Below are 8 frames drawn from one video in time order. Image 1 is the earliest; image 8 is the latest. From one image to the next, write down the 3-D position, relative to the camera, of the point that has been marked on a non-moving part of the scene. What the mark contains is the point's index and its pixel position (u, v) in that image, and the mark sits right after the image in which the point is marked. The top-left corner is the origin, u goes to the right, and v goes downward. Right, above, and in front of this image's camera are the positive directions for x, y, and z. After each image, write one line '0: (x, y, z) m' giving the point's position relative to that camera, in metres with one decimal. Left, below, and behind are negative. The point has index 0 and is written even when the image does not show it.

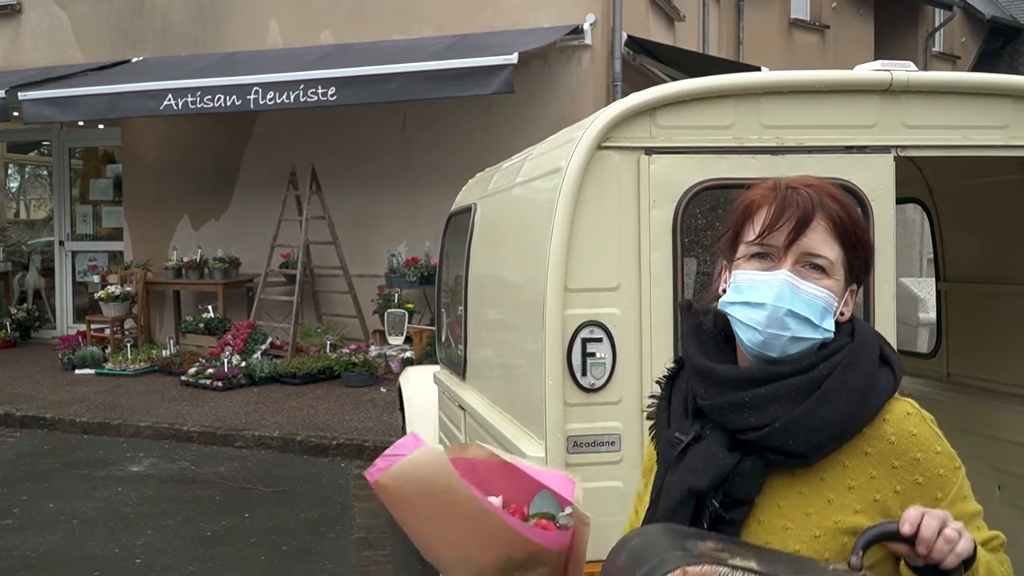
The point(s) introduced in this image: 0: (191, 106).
0: (-2.9, +1.6, +8.9) m
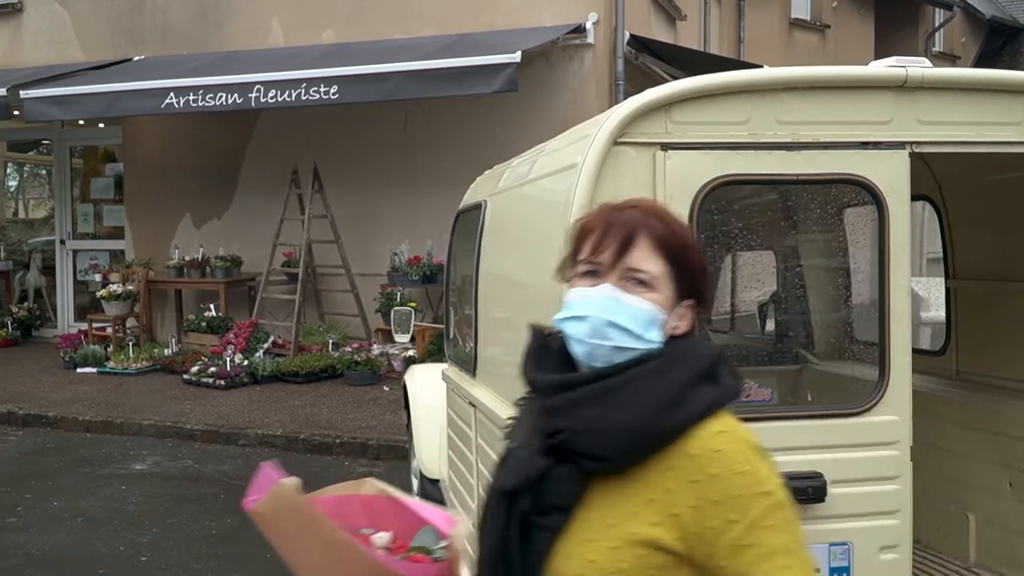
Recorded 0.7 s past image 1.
0: (-2.9, +1.7, +8.8) m
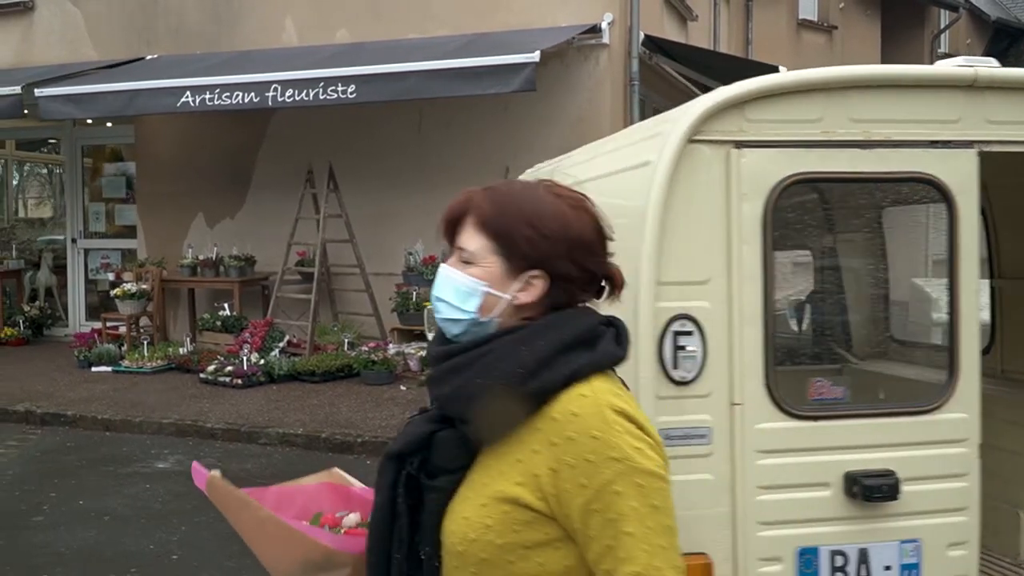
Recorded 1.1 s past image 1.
0: (-2.7, +1.7, +8.8) m
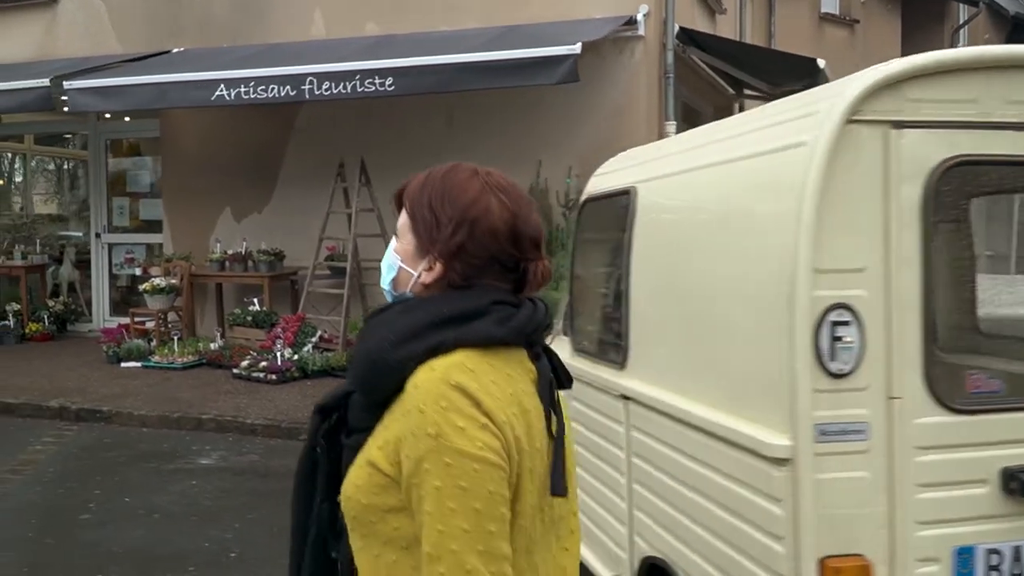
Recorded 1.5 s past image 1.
0: (-2.4, +1.7, +8.7) m
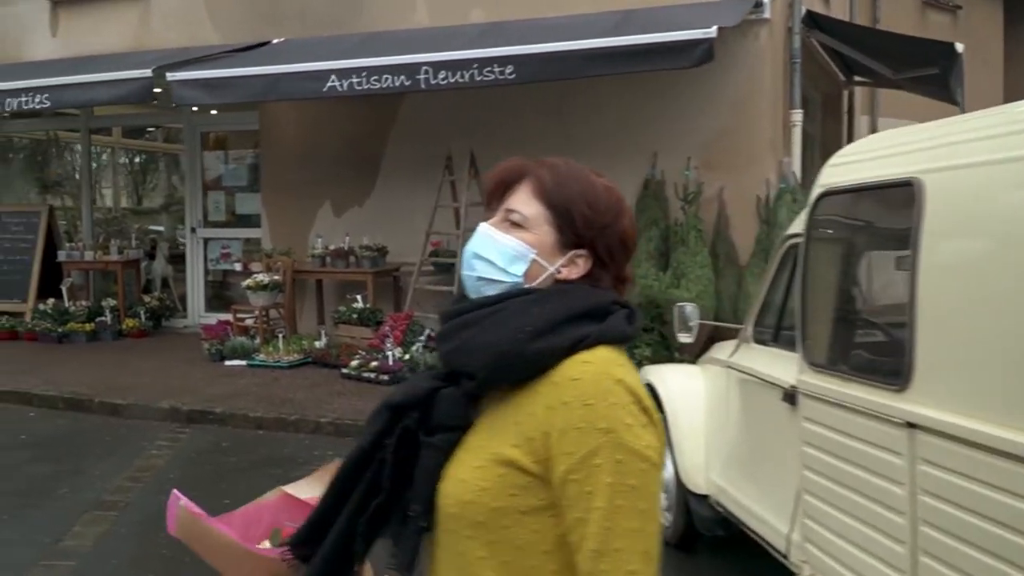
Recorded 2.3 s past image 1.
0: (-1.4, +1.7, +8.4) m
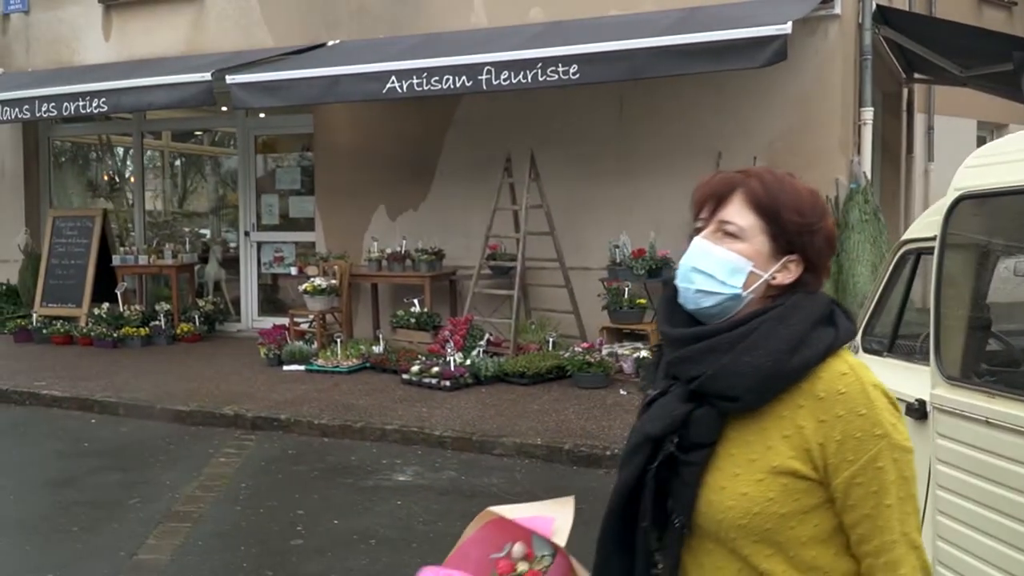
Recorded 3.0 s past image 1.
0: (-0.8, +1.7, +8.3) m
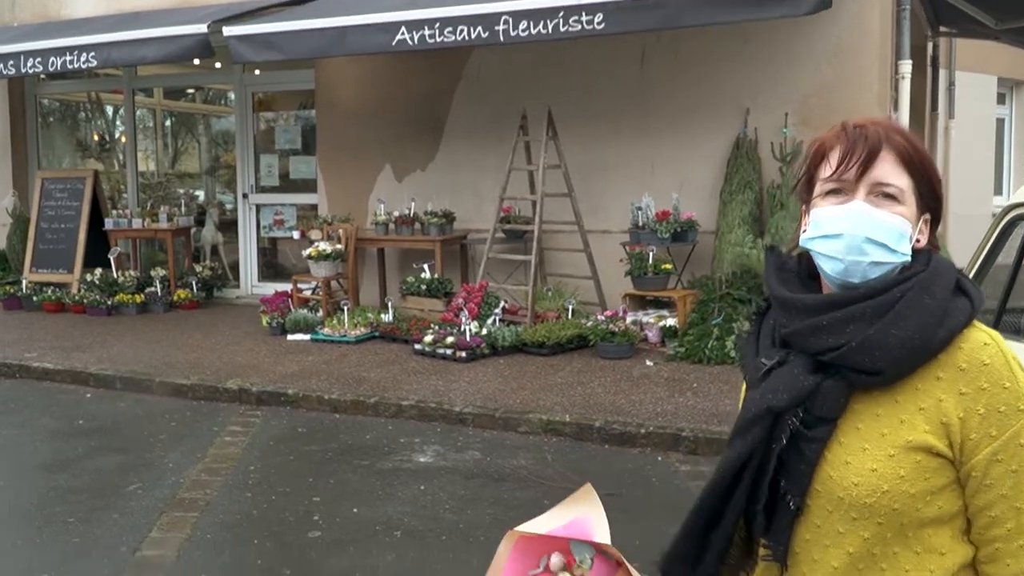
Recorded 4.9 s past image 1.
0: (-0.7, +2.0, +7.8) m
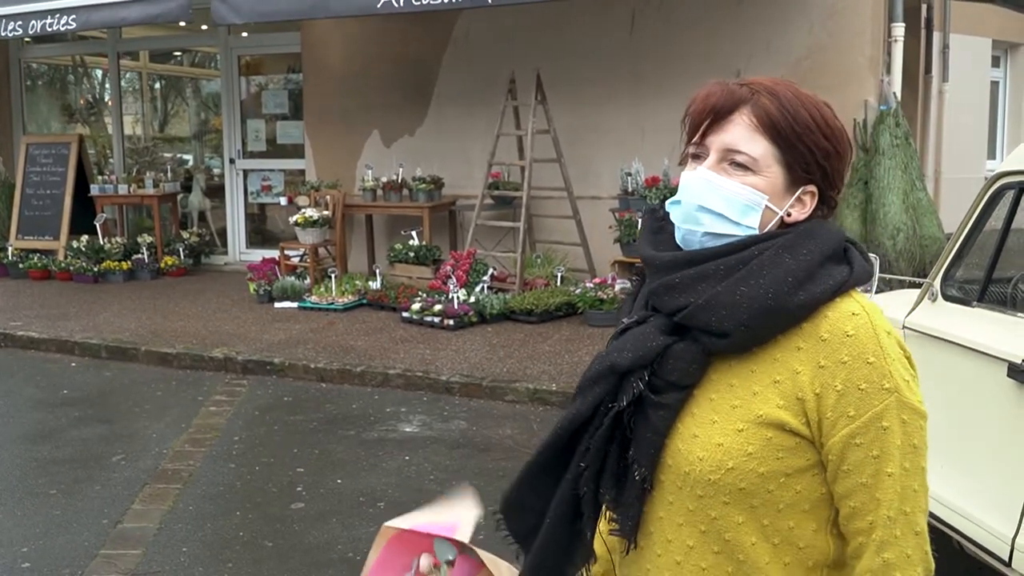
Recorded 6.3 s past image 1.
0: (-0.8, +2.2, +7.6) m
